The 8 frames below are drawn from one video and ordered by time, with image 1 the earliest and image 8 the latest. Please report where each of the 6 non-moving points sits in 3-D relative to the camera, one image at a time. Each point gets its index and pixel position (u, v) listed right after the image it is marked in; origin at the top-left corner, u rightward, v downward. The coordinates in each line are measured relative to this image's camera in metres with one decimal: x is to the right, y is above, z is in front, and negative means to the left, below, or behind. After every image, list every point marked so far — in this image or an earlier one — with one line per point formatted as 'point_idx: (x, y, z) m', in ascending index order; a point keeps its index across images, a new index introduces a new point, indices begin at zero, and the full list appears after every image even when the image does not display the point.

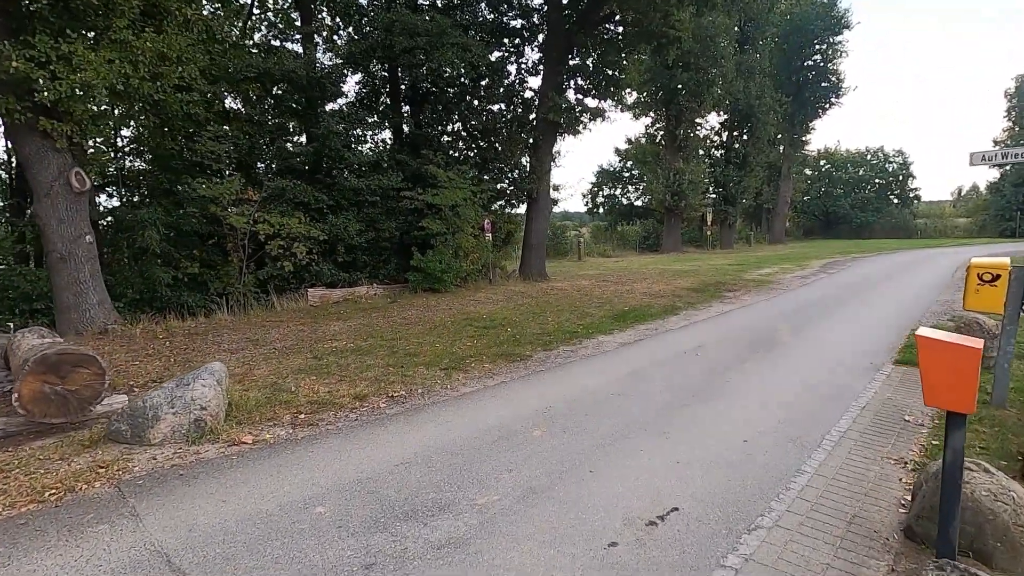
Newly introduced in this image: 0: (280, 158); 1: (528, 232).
0: (-4.8, +2.7, +11.2) m
1: (+0.5, +1.5, +14.5) m
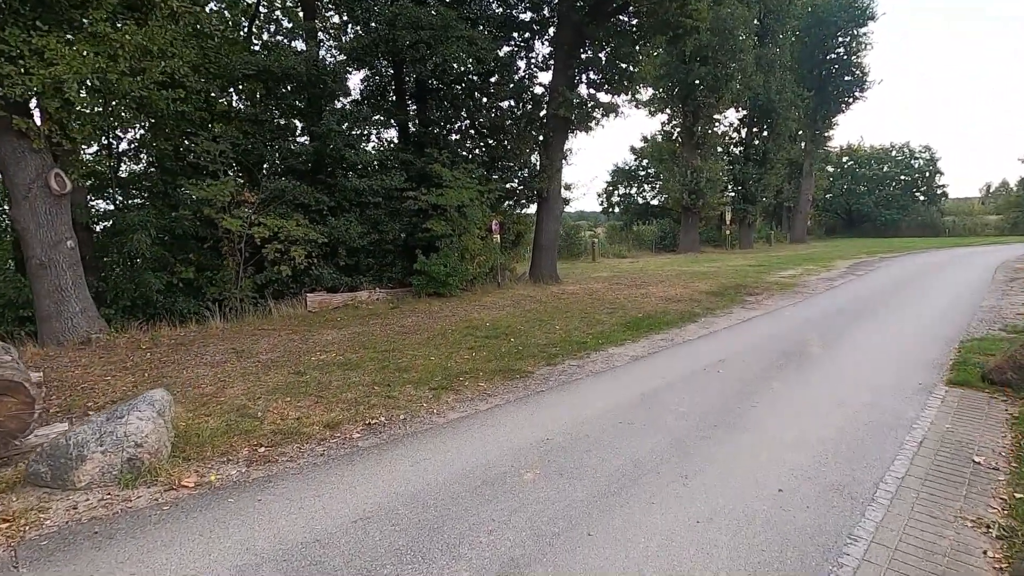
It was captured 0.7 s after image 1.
0: (-4.6, +2.6, +10.8) m
1: (+0.7, +1.4, +13.9) m
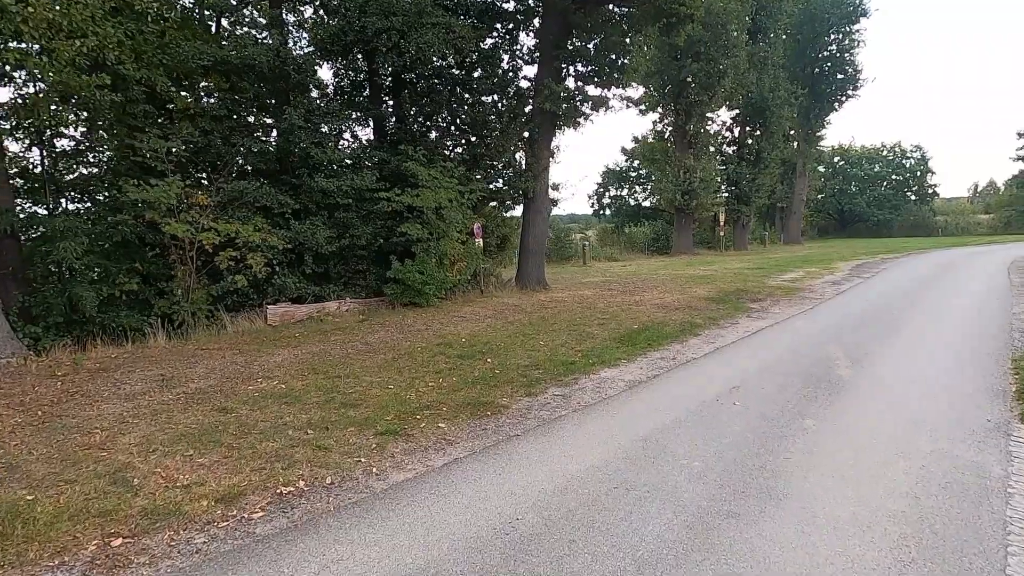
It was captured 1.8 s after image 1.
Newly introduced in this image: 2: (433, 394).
0: (-5.0, +2.4, +9.9) m
1: (+0.3, +1.2, +13.0) m
2: (-0.7, -0.9, +4.5) m
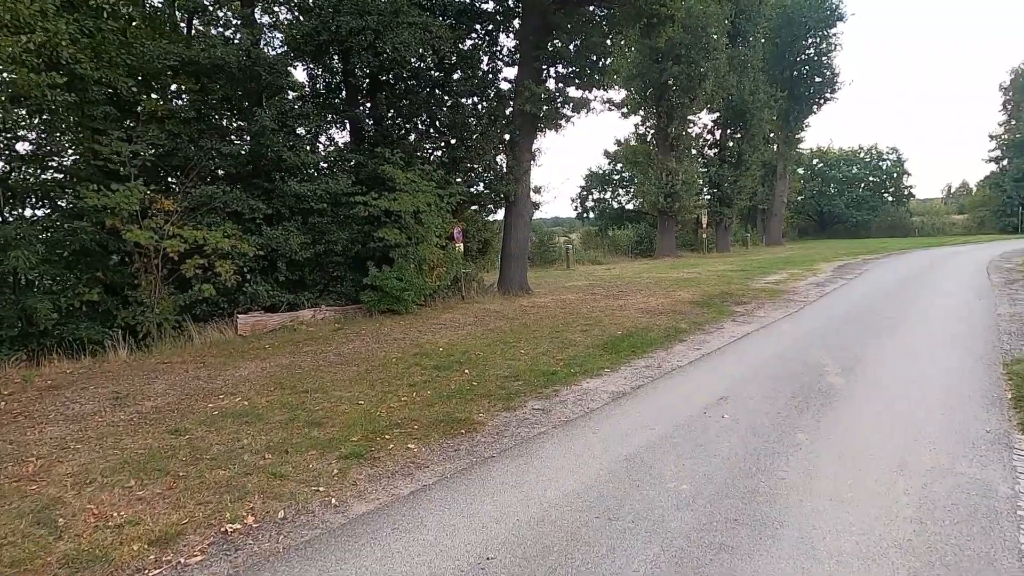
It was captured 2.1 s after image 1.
0: (-5.3, +2.3, +9.5) m
1: (-0.1, +1.1, +12.8) m
2: (-0.8, -1.0, +4.3) m
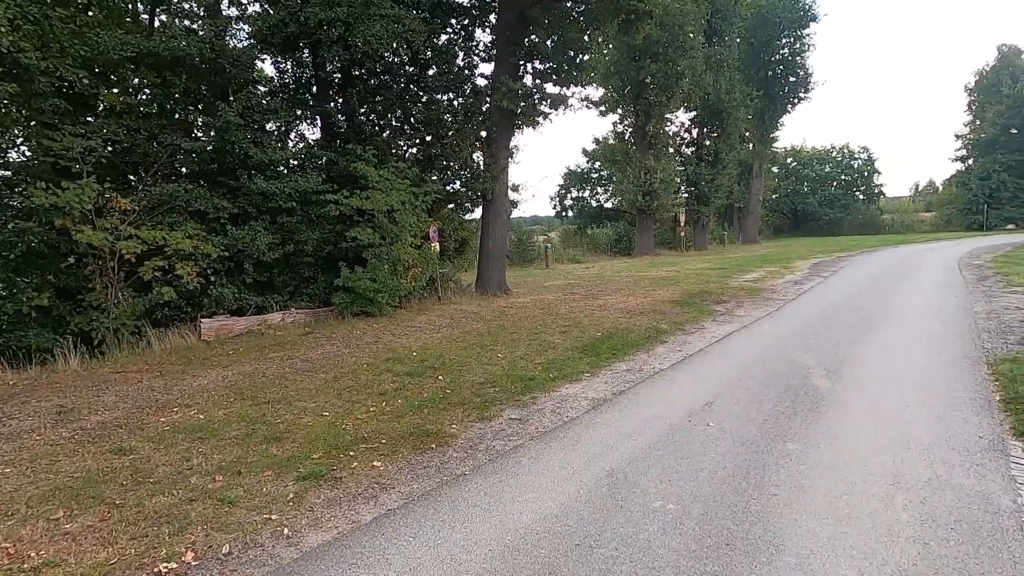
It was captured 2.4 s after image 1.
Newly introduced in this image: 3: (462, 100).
0: (-5.7, +2.2, +9.1) m
1: (-0.6, +1.1, +12.6) m
2: (-1.0, -1.0, +4.0) m
3: (-1.1, +4.1, +11.6) m
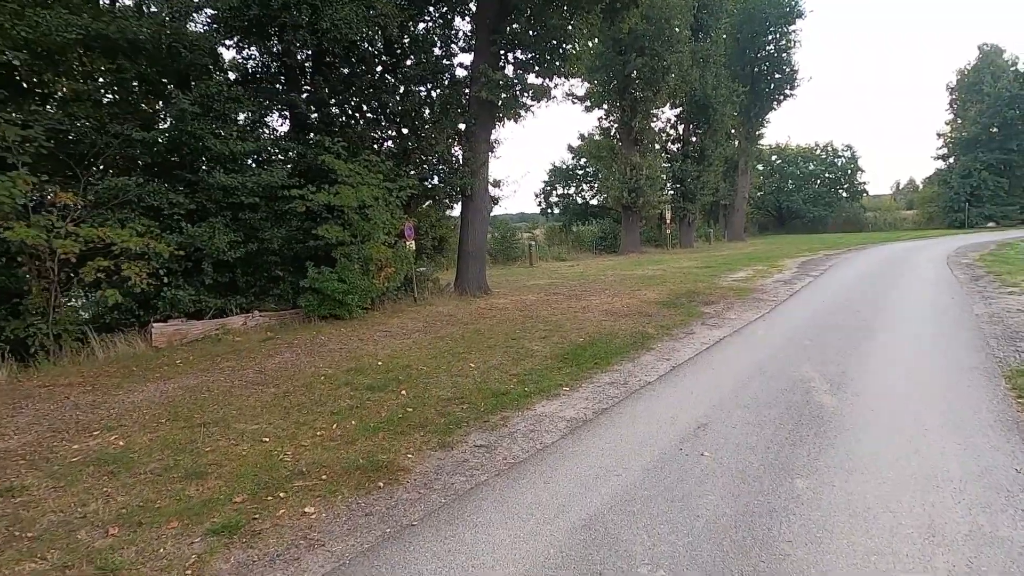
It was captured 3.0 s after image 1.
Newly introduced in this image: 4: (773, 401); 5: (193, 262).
0: (-6.1, +2.2, +8.4) m
1: (-1.1, +1.1, +12.0) m
2: (-1.3, -1.1, +3.5) m
3: (-1.5, +4.1, +11.1) m
4: (+1.9, -0.8, +3.9) m
5: (-5.1, +0.4, +8.6) m
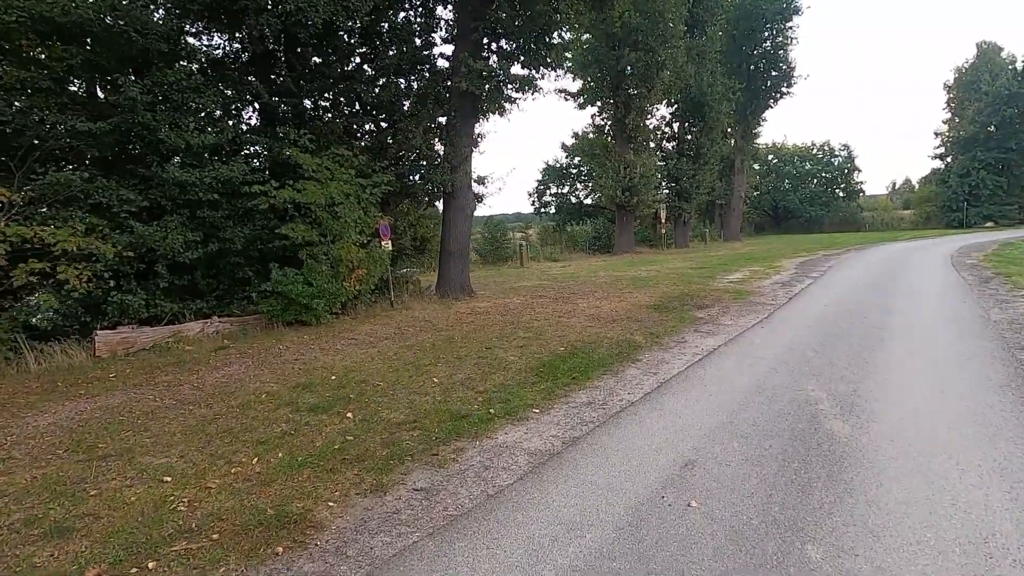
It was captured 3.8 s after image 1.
0: (-6.4, +2.1, +7.7) m
1: (-1.4, +1.1, +11.4) m
2: (-1.5, -1.1, +2.8) m
3: (-1.8, +4.0, +10.5) m
4: (+1.6, -0.9, +3.3) m
5: (-5.4, +0.4, +7.9) m
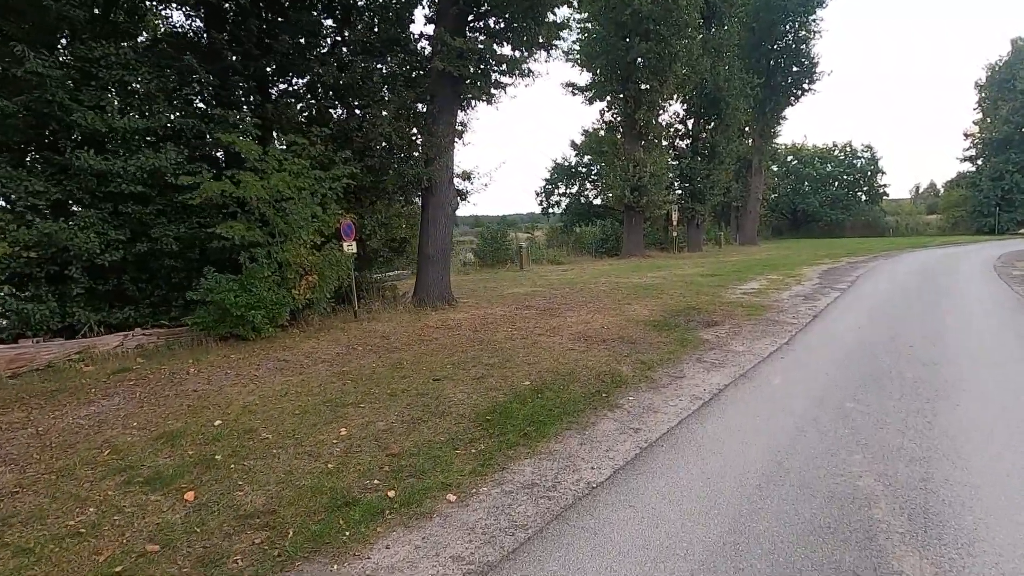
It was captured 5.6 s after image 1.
0: (-6.7, +2.1, +6.7) m
1: (-1.7, +0.9, +10.2) m
2: (-2.1, -1.2, +1.6) m
3: (-2.1, +3.9, +9.3) m
4: (+1.1, -1.1, +2.0) m
5: (-5.8, +0.3, +6.8) m
